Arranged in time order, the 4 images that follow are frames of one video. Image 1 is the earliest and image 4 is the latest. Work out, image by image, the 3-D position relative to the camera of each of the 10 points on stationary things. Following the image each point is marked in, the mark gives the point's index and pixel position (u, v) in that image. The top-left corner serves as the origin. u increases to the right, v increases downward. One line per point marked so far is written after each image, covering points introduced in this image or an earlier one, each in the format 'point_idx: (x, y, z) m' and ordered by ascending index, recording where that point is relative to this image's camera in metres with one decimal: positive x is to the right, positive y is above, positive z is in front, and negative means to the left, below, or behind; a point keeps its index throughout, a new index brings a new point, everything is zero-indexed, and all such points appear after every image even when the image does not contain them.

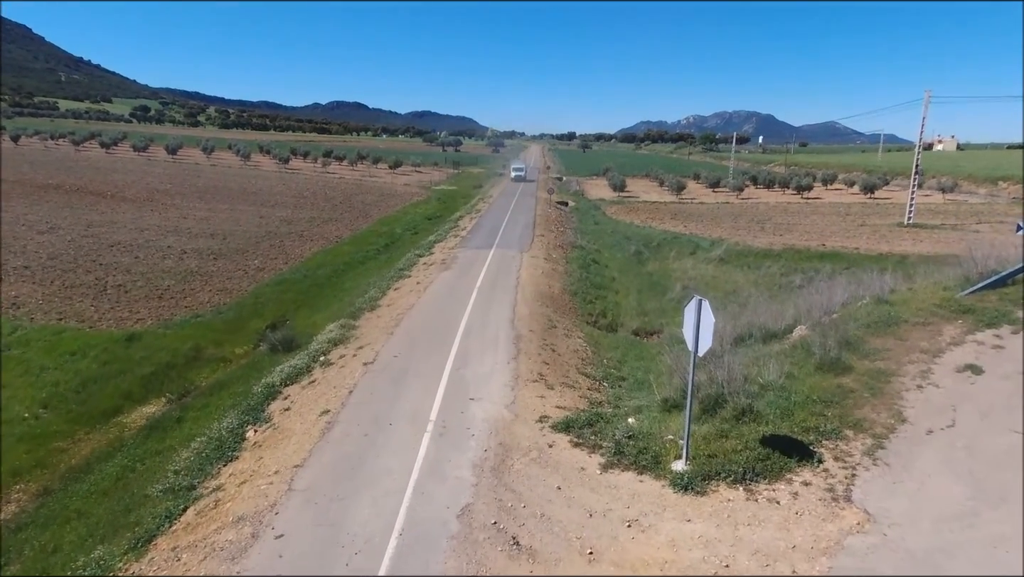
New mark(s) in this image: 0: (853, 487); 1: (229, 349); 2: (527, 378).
0: (+4.0, -2.3, +7.4) m
1: (-8.0, -1.7, +17.9) m
2: (+0.3, -1.7, +11.9) m
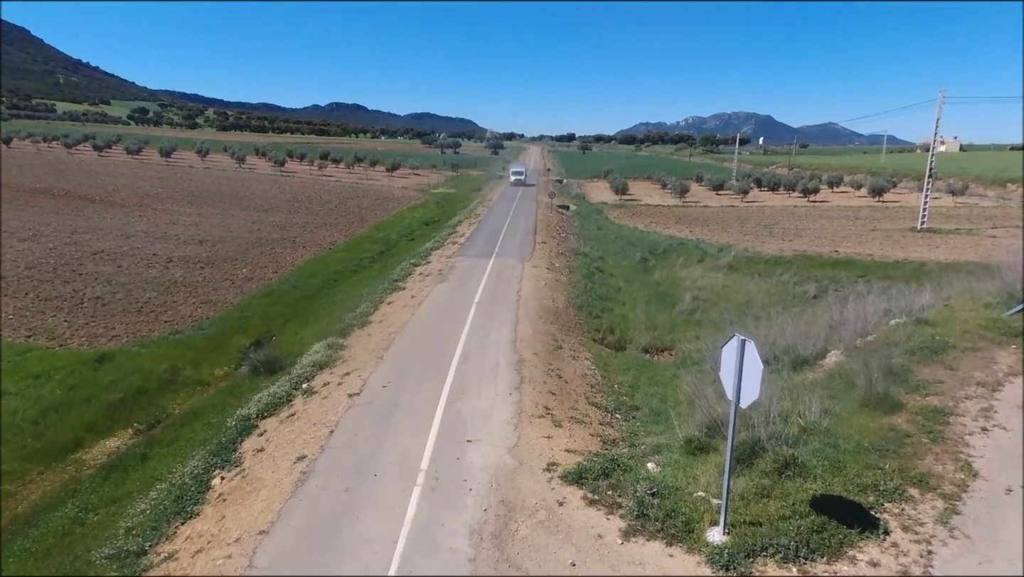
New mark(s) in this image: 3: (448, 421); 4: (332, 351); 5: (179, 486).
0: (+4.0, -2.7, +6.1) m
1: (-8.0, -2.2, +16.6) m
2: (+0.3, -2.1, +10.6) m
3: (-1.0, -2.1, +10.1) m
4: (-4.3, -1.5, +15.2) m
5: (-5.1, -3.0, +9.6) m
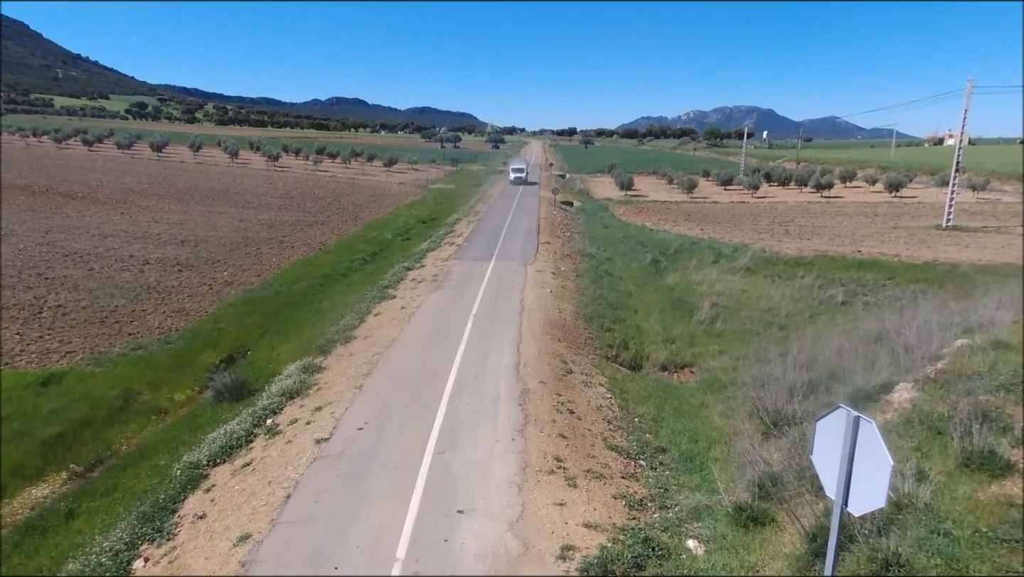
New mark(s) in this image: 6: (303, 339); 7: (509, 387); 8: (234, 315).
0: (+4.1, -3.1, +4.0) m
1: (-7.9, -2.4, +14.5) m
2: (+0.4, -2.4, +8.6) m
3: (-1.0, -2.5, +8.1) m
4: (-4.3, -1.8, +13.2) m
5: (-5.0, -3.3, +7.6) m
6: (-5.7, -1.4, +17.3) m
7: (-0.1, -1.7, +11.2) m
8: (-8.8, -0.8, +20.0) m
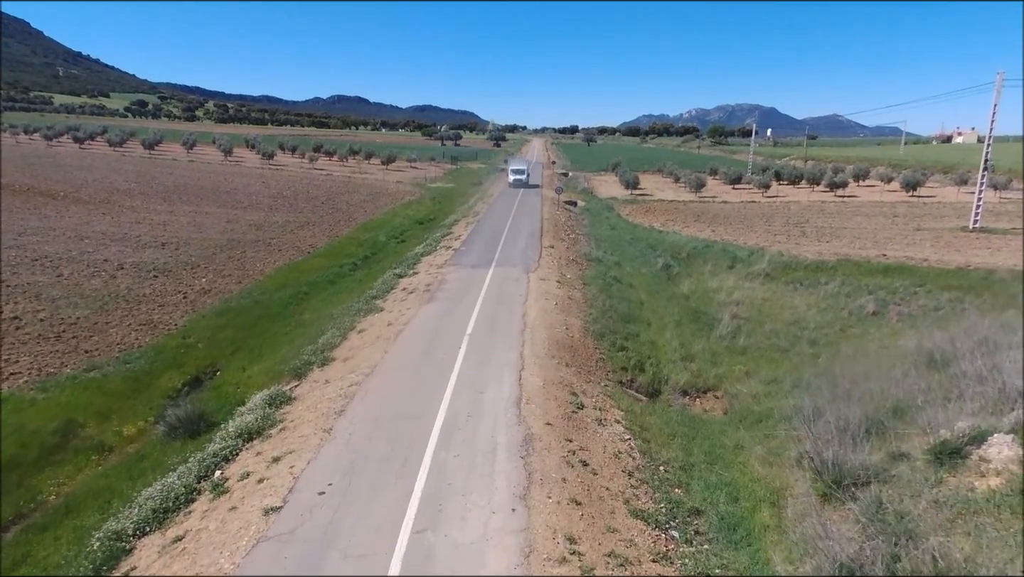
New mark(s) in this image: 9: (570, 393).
0: (+4.1, -3.4, +2.1) m
1: (-7.9, -2.8, +12.6) m
2: (+0.4, -2.8, +6.6) m
3: (-1.0, -2.8, +6.1) m
4: (-4.3, -2.2, +11.2) m
5: (-5.0, -3.7, +5.6) m
6: (-5.7, -1.7, +15.4) m
7: (-0.1, -2.1, +9.2) m
8: (-8.8, -1.2, +18.1) m
9: (+1.0, -1.8, +11.4) m
